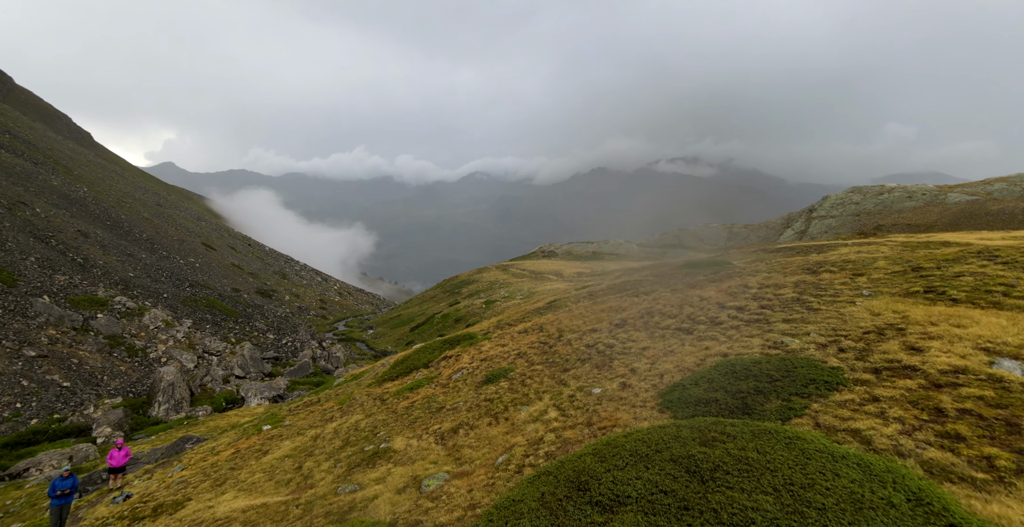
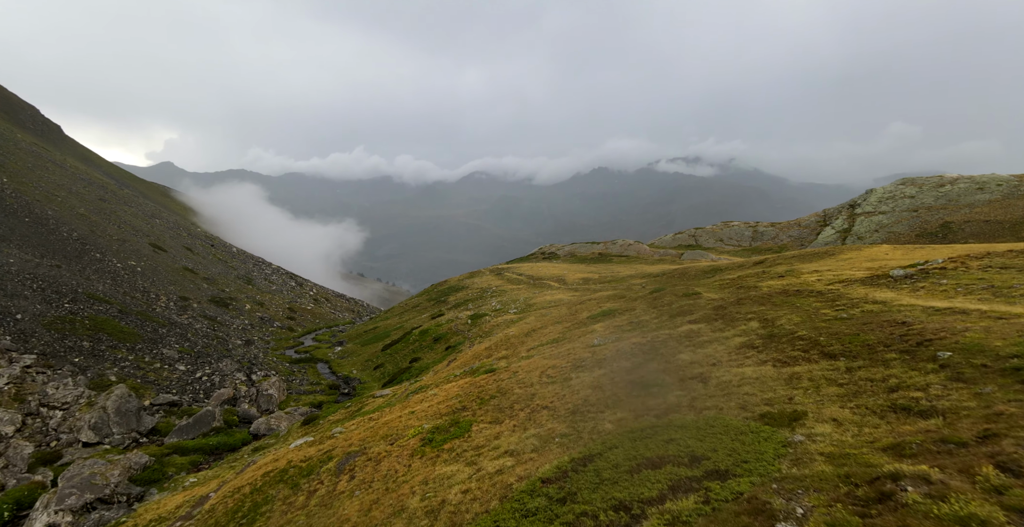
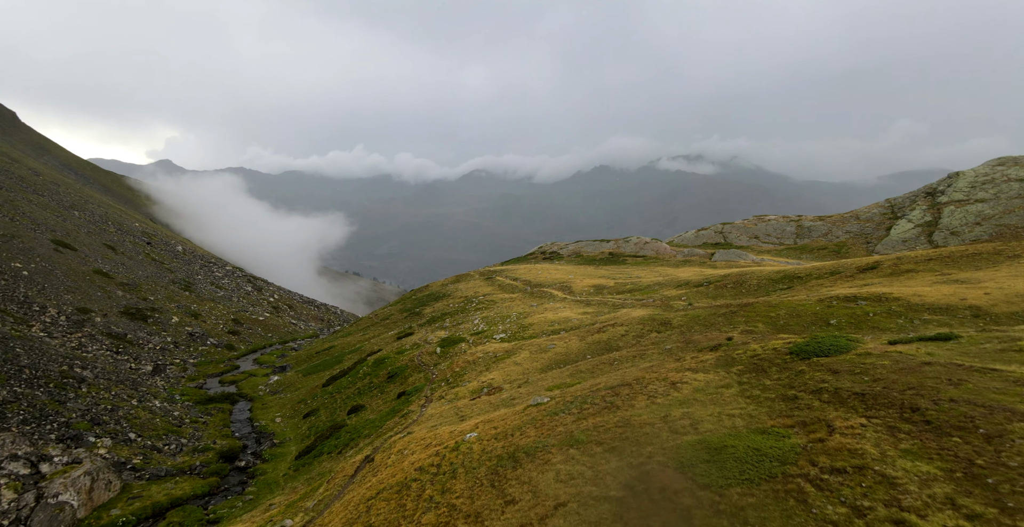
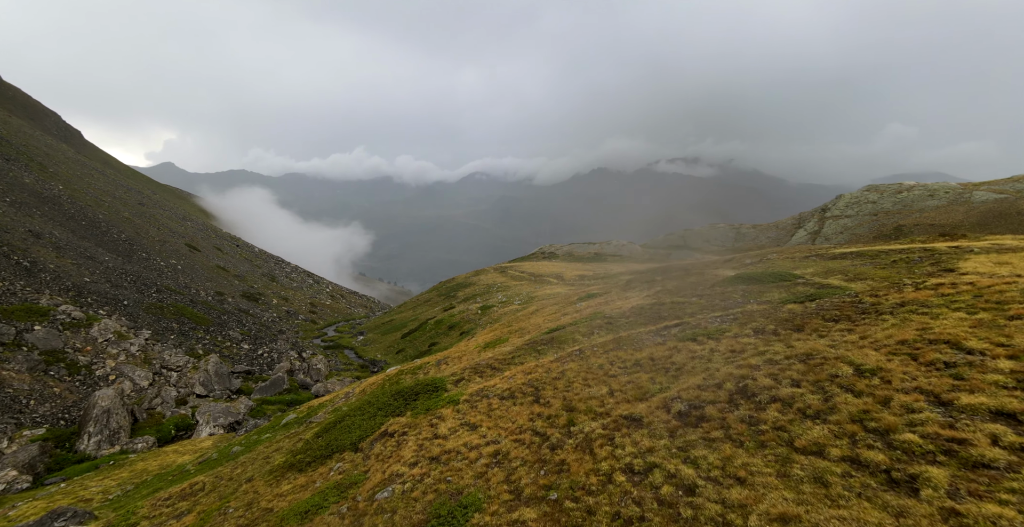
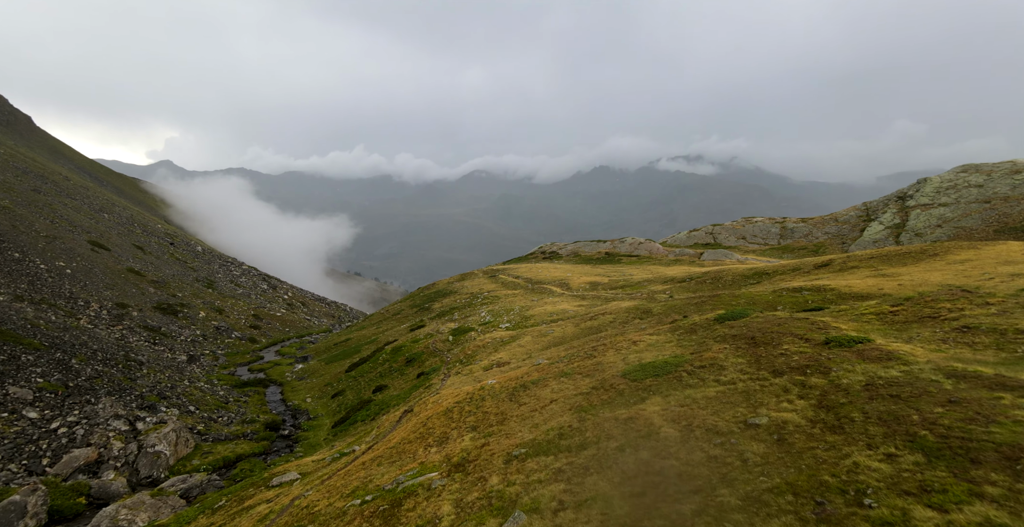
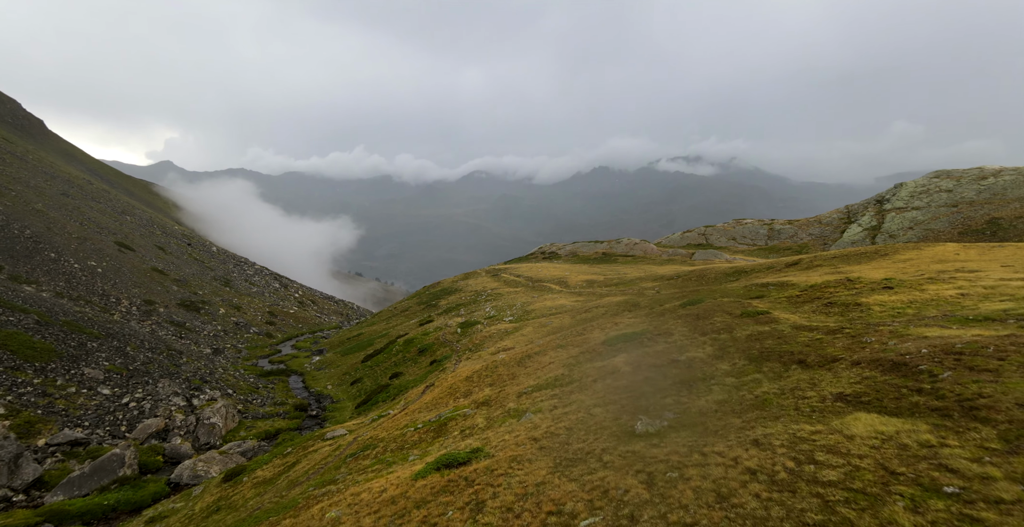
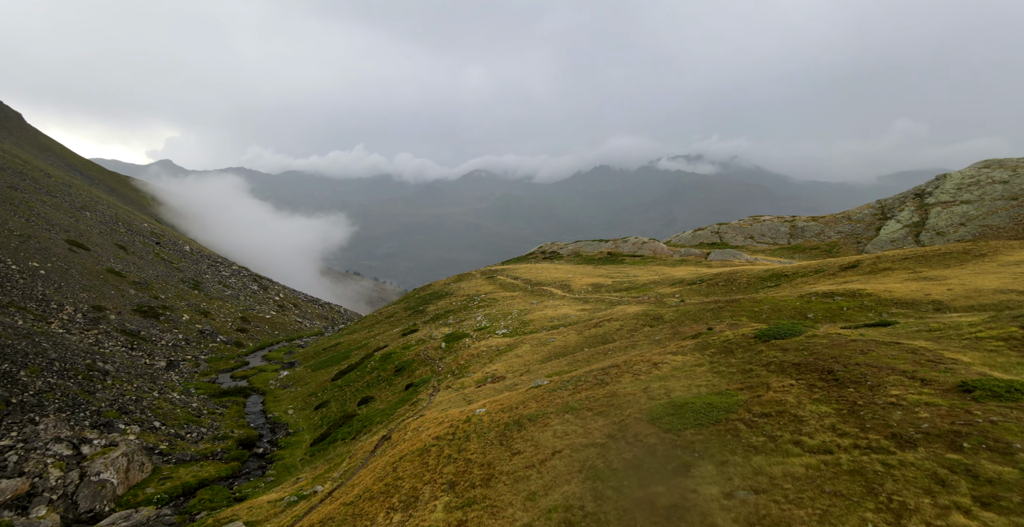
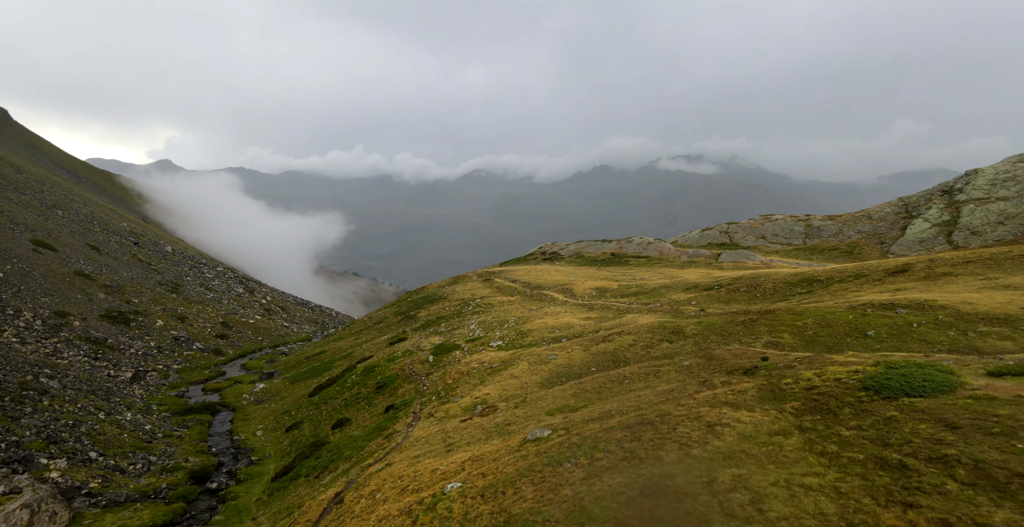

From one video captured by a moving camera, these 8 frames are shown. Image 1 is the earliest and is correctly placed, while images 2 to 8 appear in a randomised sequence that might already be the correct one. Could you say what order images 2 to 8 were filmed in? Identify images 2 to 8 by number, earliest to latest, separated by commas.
4, 2, 6, 5, 7, 3, 8
